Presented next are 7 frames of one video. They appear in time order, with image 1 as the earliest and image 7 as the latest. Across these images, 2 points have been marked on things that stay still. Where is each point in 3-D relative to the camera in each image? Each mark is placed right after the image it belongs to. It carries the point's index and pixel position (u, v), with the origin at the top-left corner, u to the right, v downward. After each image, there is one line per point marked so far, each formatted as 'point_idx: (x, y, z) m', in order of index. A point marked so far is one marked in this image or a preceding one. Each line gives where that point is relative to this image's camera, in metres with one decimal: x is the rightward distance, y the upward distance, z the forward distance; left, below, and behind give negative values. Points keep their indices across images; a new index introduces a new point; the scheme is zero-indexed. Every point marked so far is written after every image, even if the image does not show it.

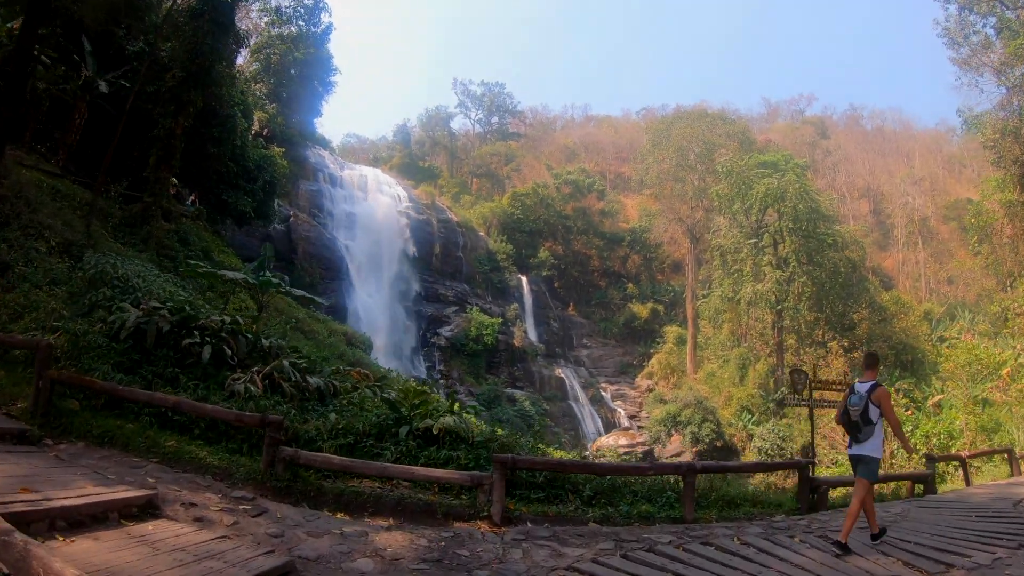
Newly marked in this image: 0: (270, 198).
0: (-5.5, +1.9, +15.4) m
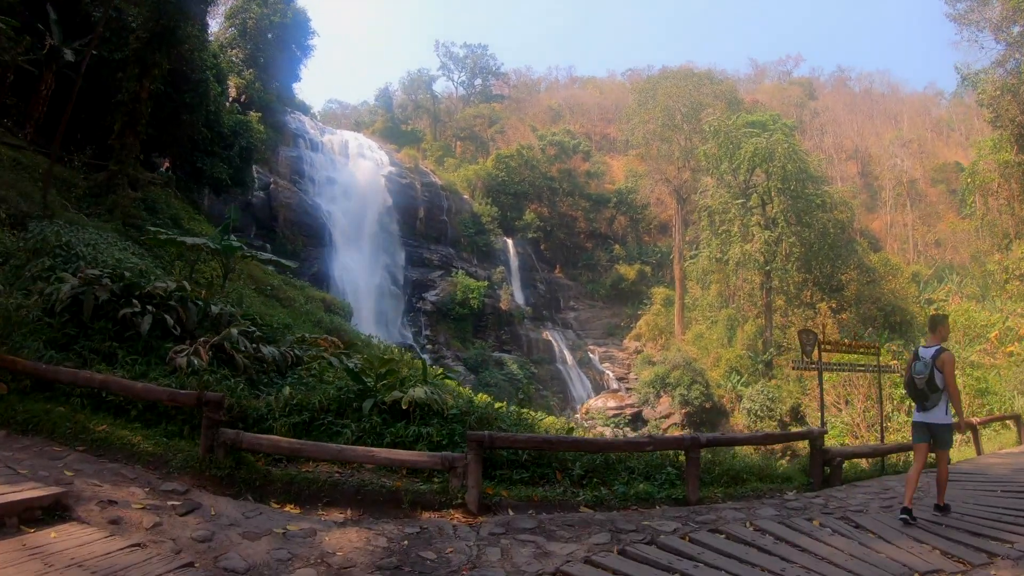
0: (-5.9, +2.7, +14.8) m
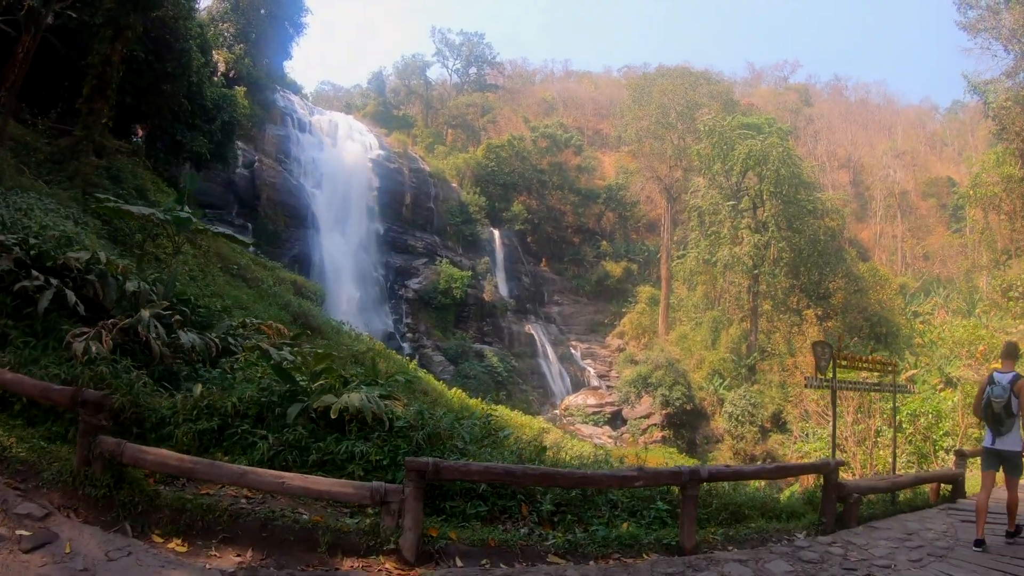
0: (-6.1, +3.1, +14.2) m
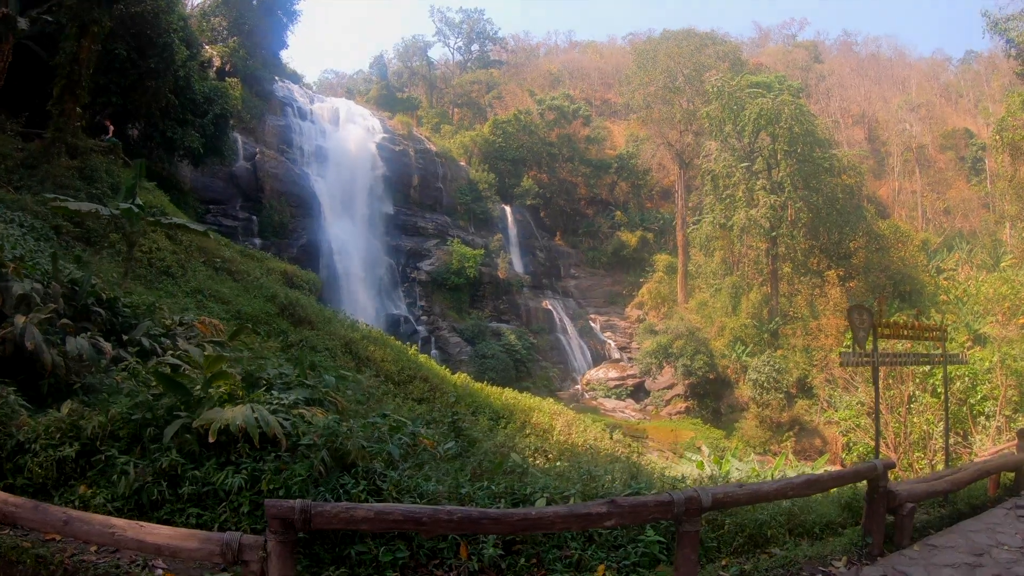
0: (-6.1, +3.2, +13.8) m
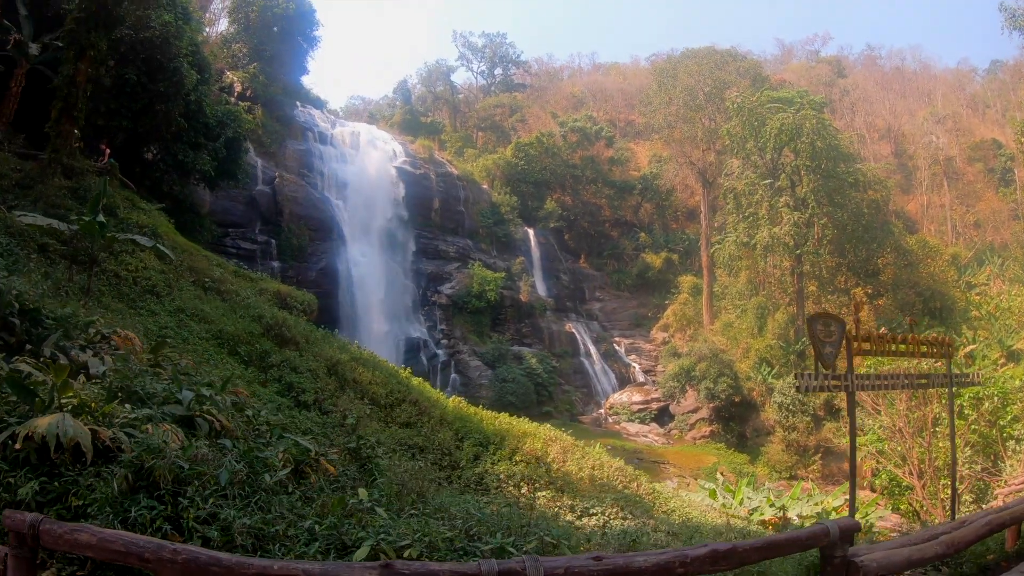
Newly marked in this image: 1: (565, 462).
0: (-5.9, +2.8, +13.8) m
1: (+0.6, -1.9, +7.0) m
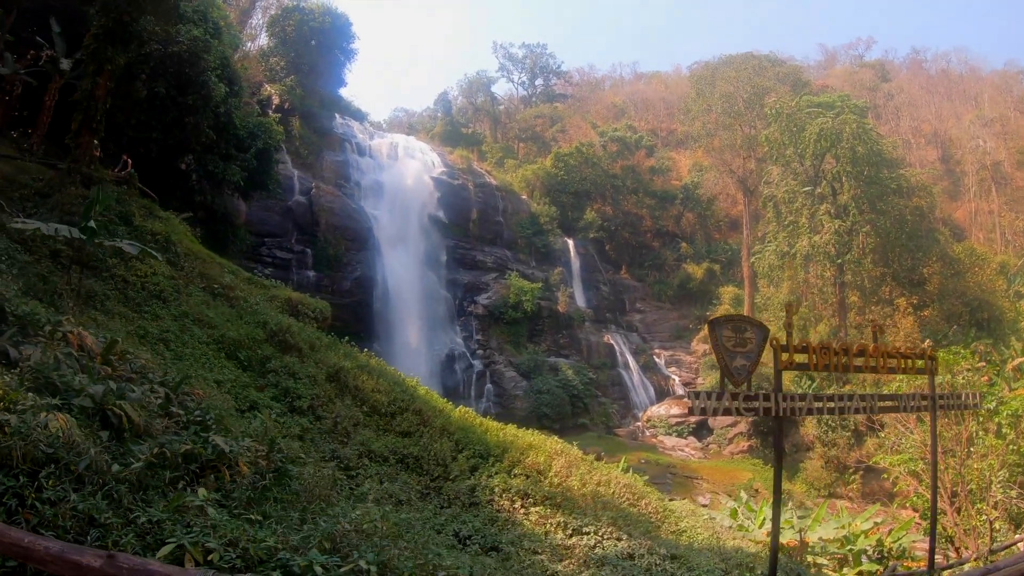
0: (-5.4, +2.6, +14.1) m
1: (+0.6, -2.0, +6.7) m
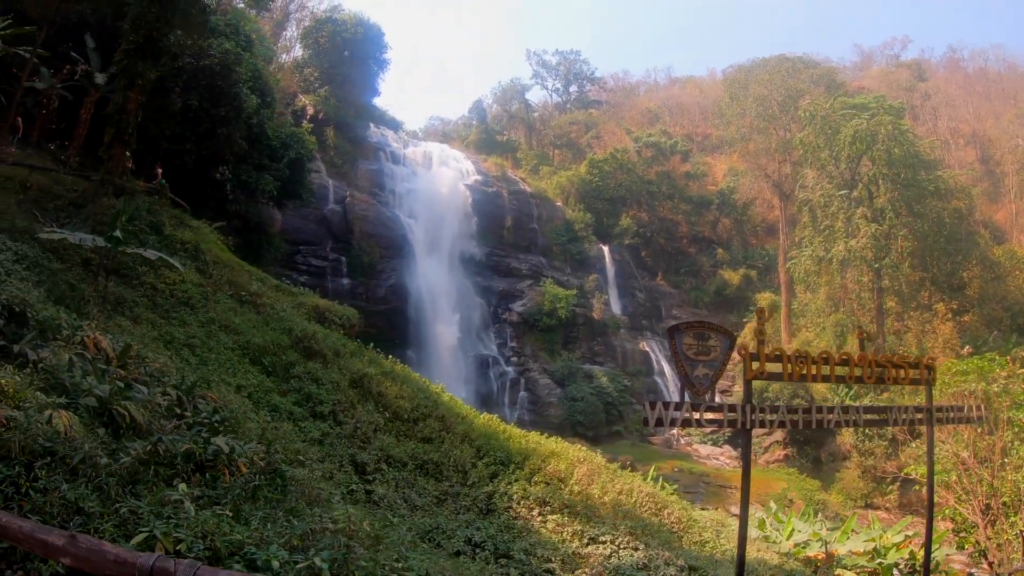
0: (-4.8, +2.4, +14.4) m
1: (+0.8, -2.0, +6.7) m
